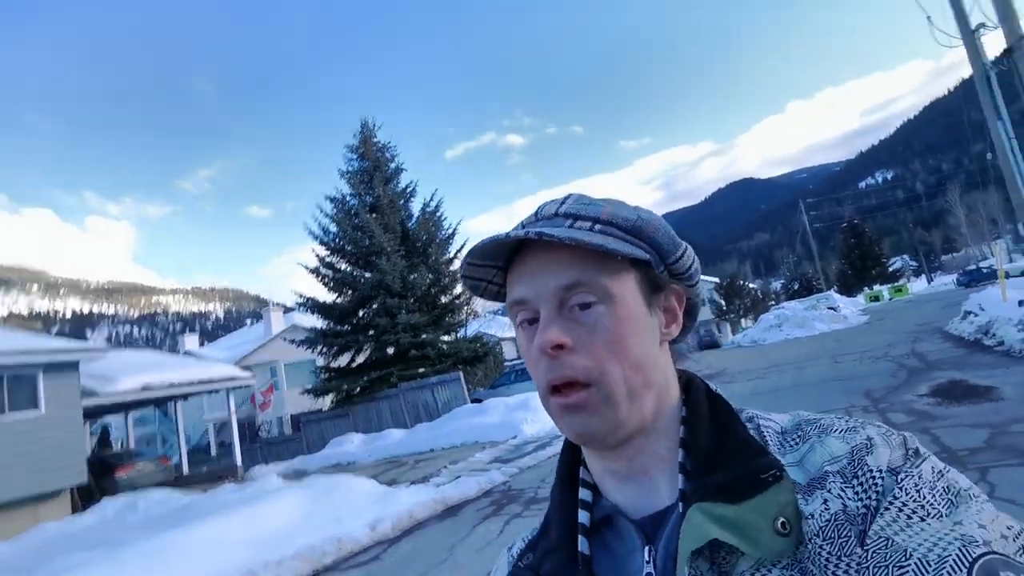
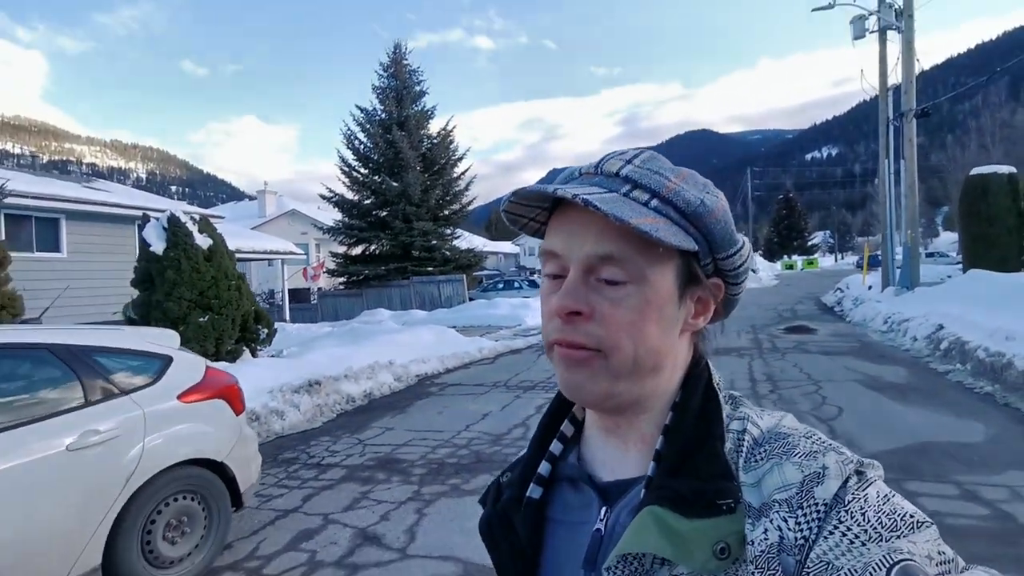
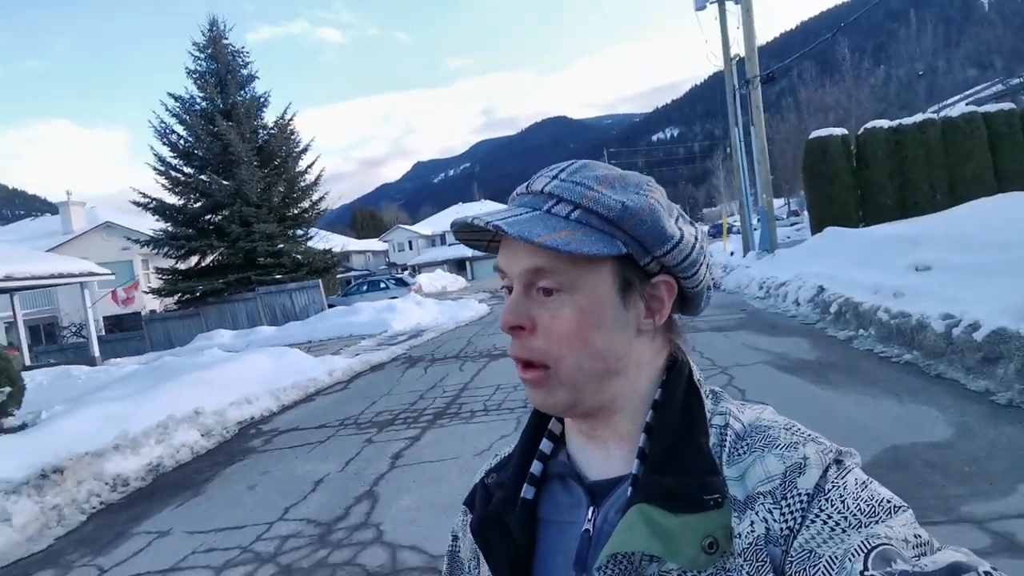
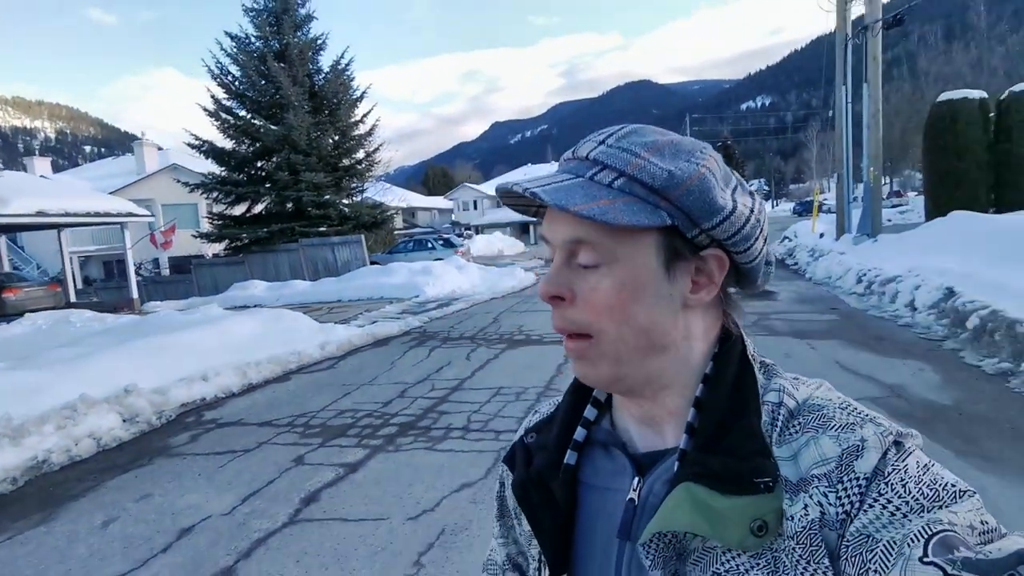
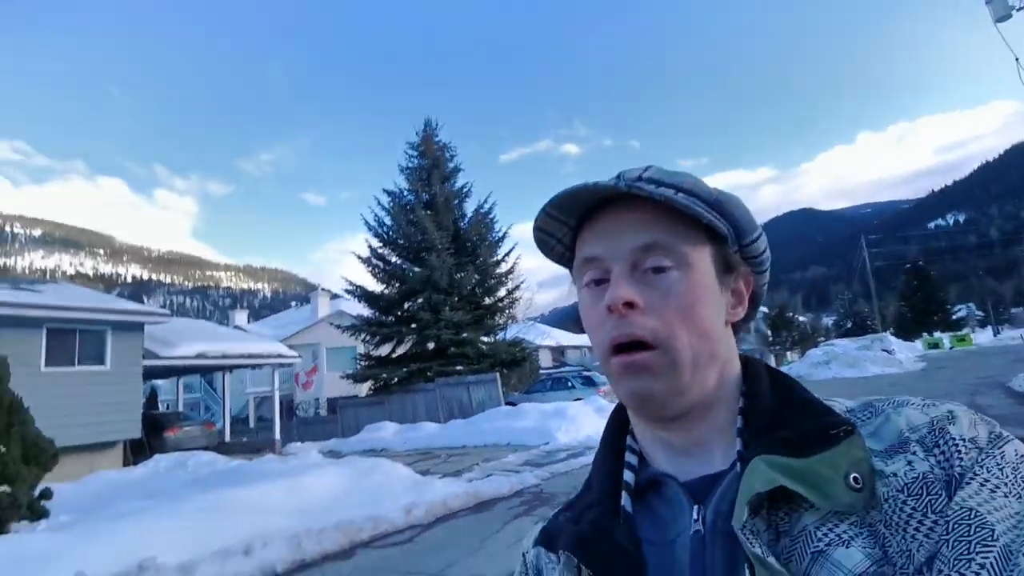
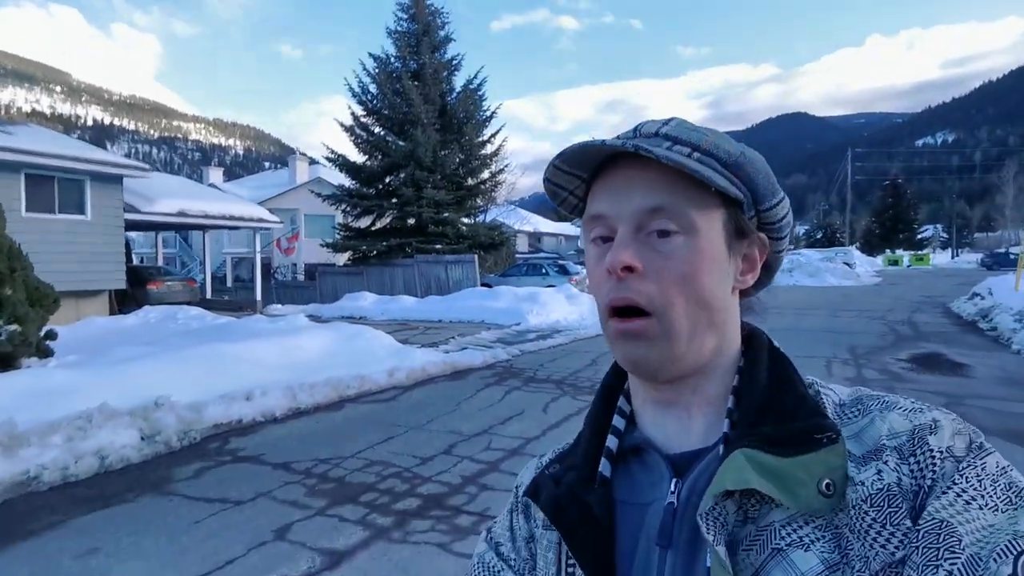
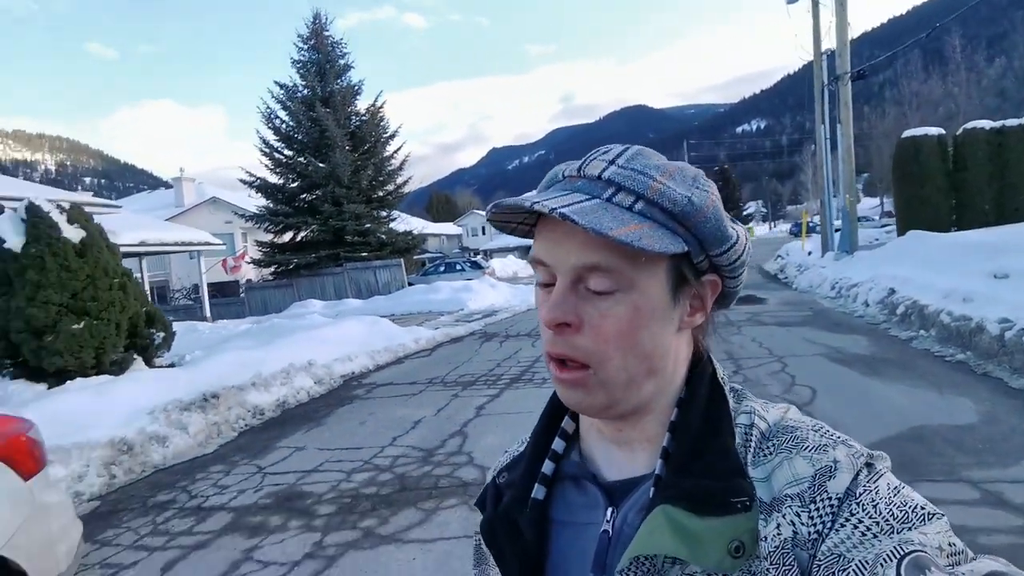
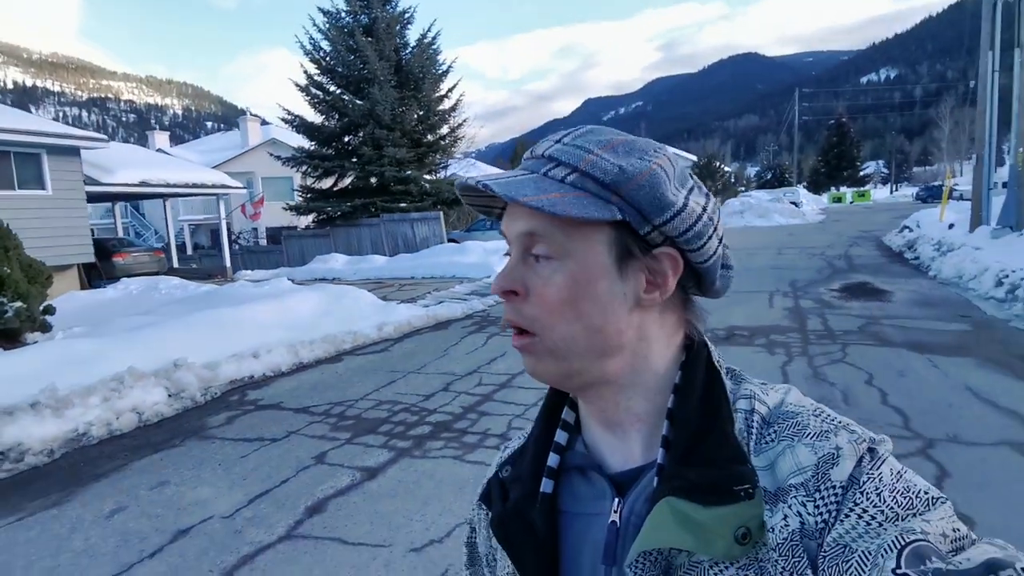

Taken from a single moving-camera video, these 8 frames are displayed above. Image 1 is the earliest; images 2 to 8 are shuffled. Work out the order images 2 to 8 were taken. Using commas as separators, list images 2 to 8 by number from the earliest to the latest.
5, 6, 8, 4, 3, 7, 2
